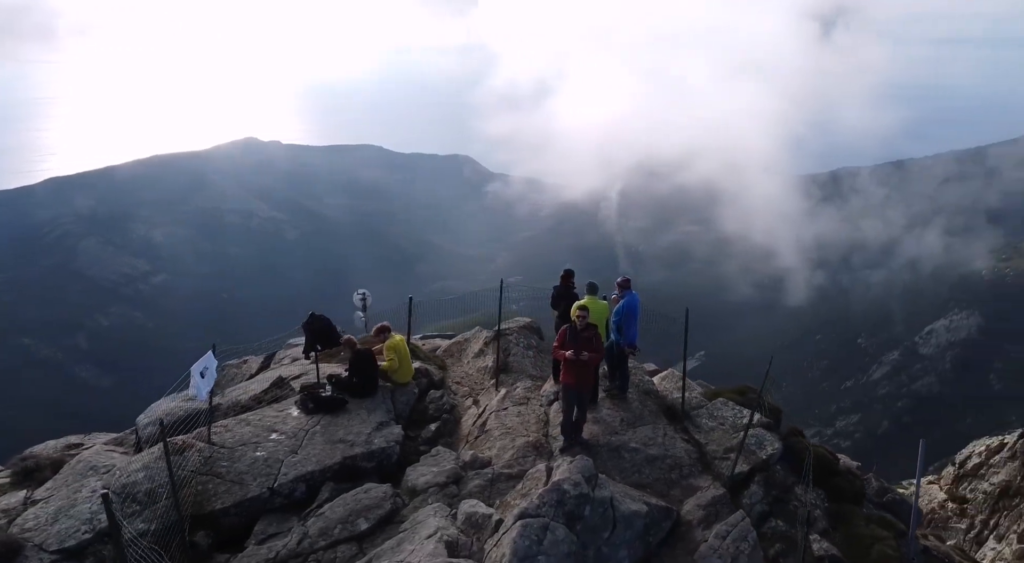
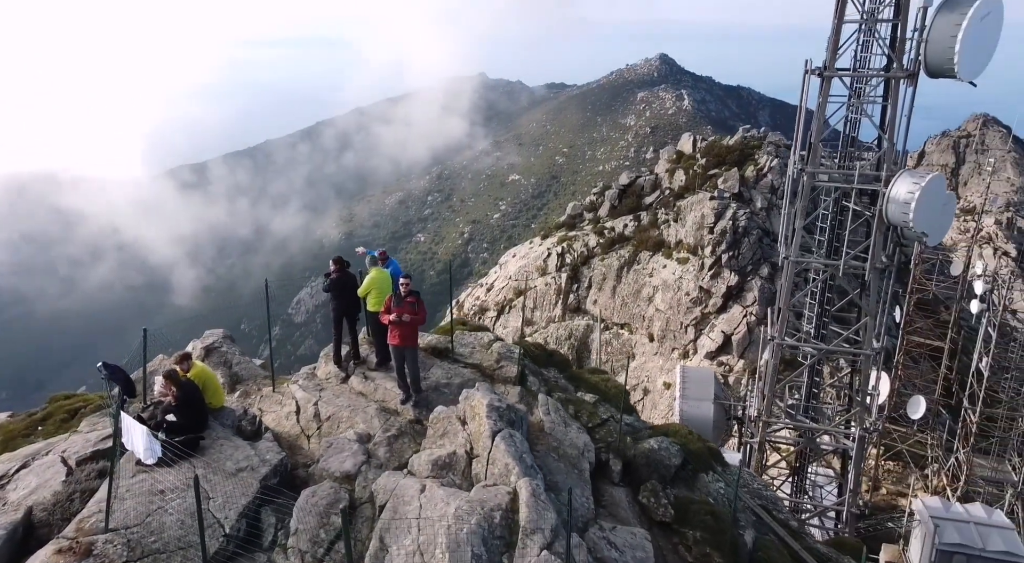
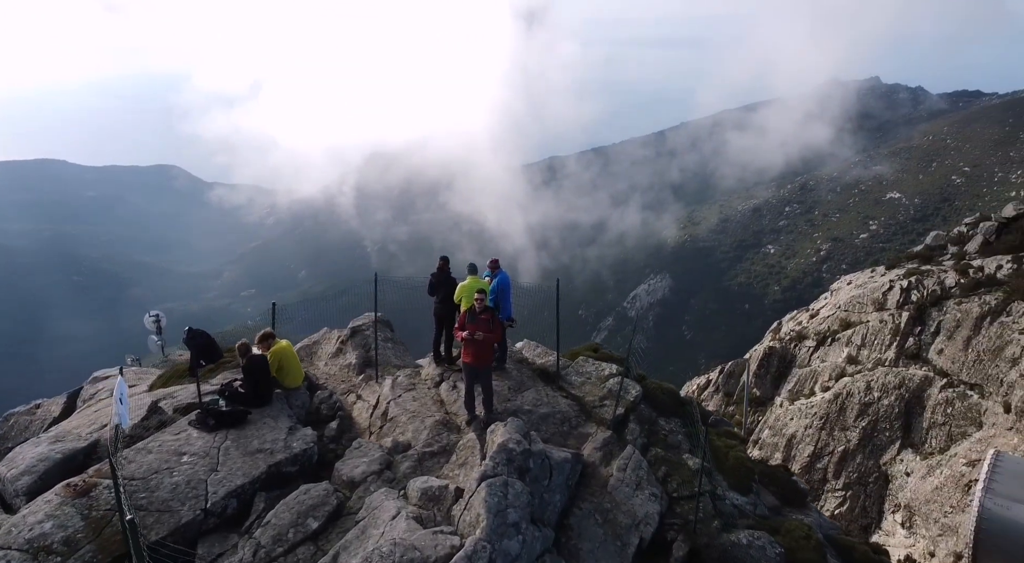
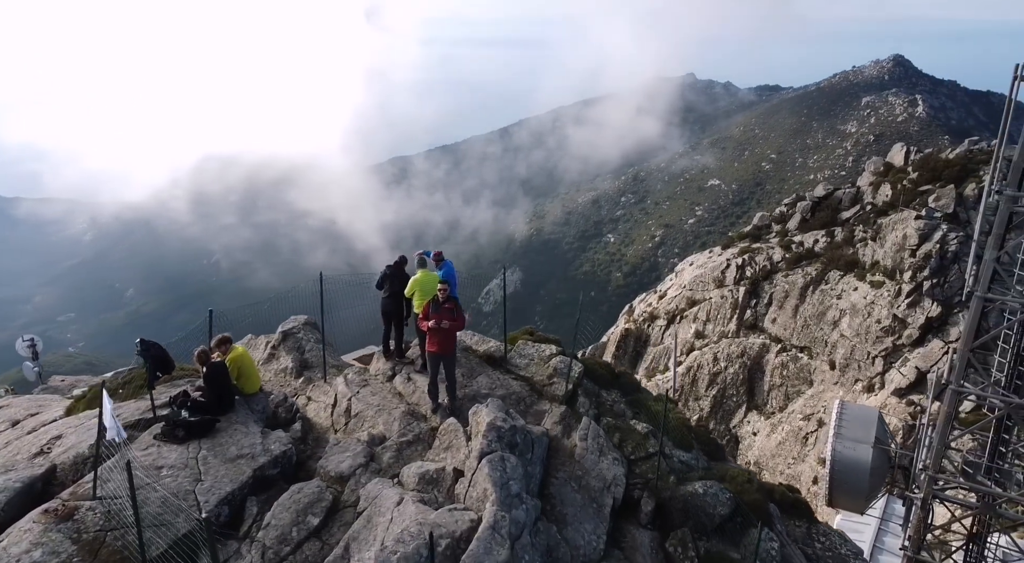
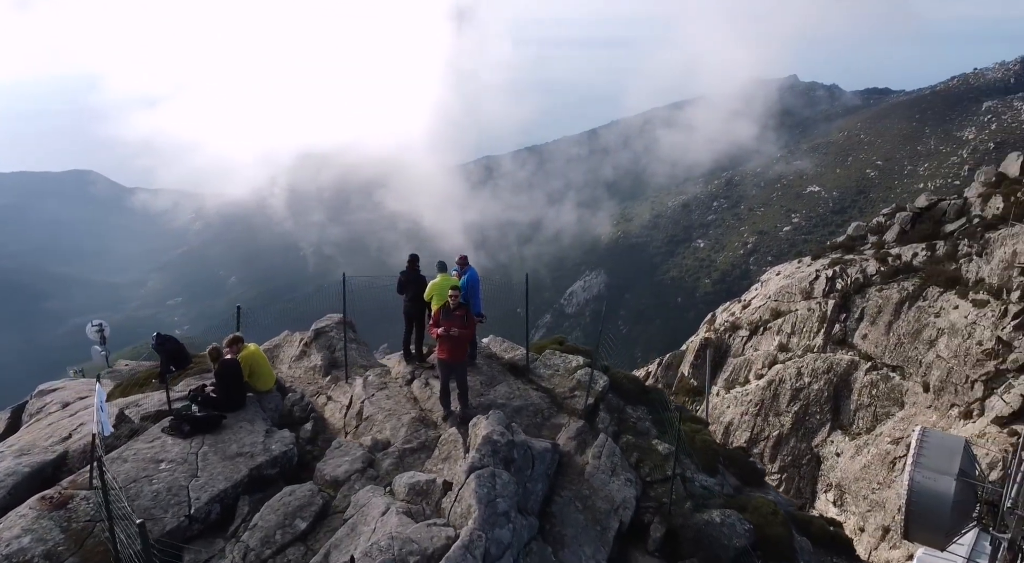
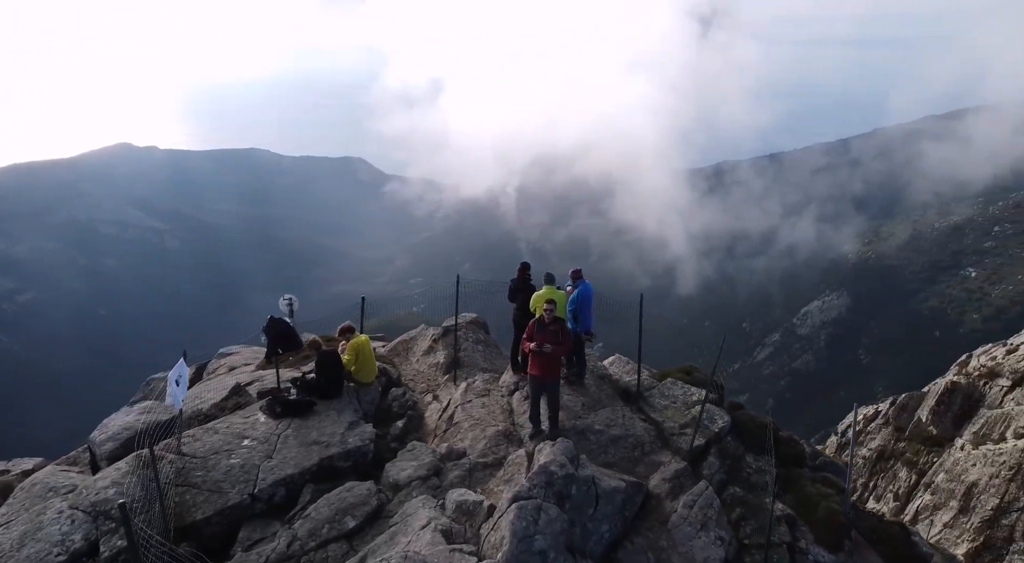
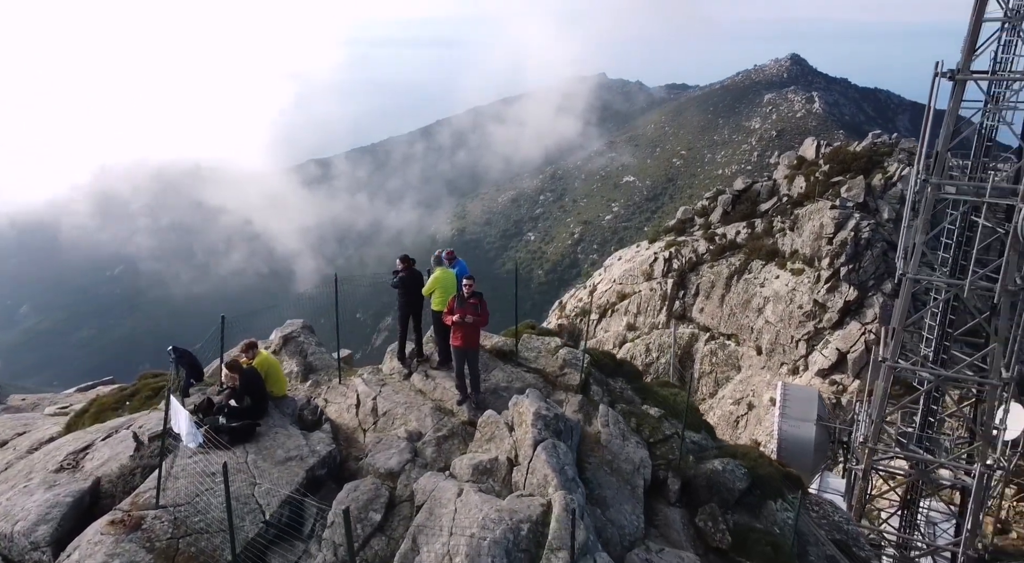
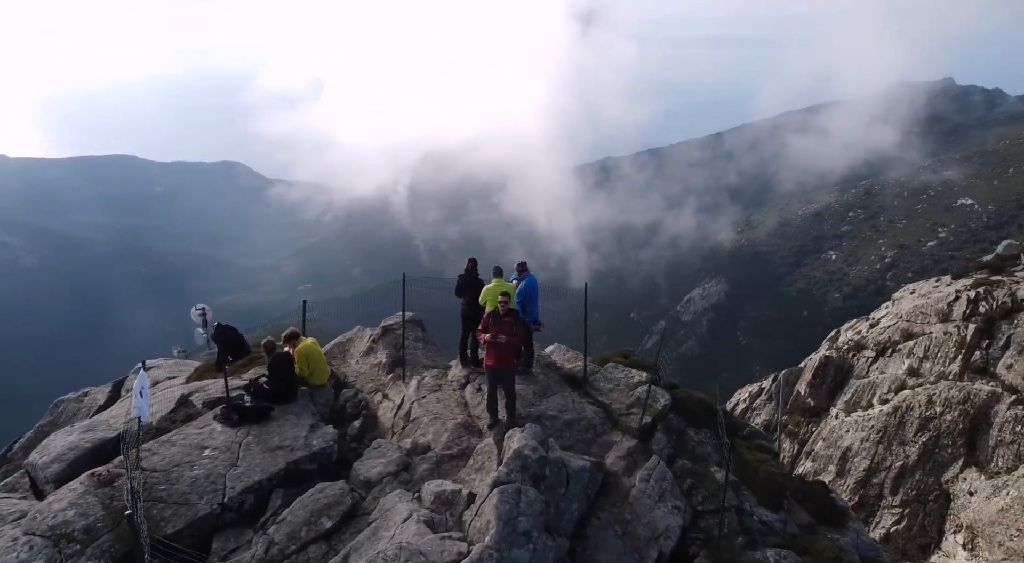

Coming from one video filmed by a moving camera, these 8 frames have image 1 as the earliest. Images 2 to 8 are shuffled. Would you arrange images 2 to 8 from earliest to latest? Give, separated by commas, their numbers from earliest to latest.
6, 8, 3, 5, 4, 7, 2
